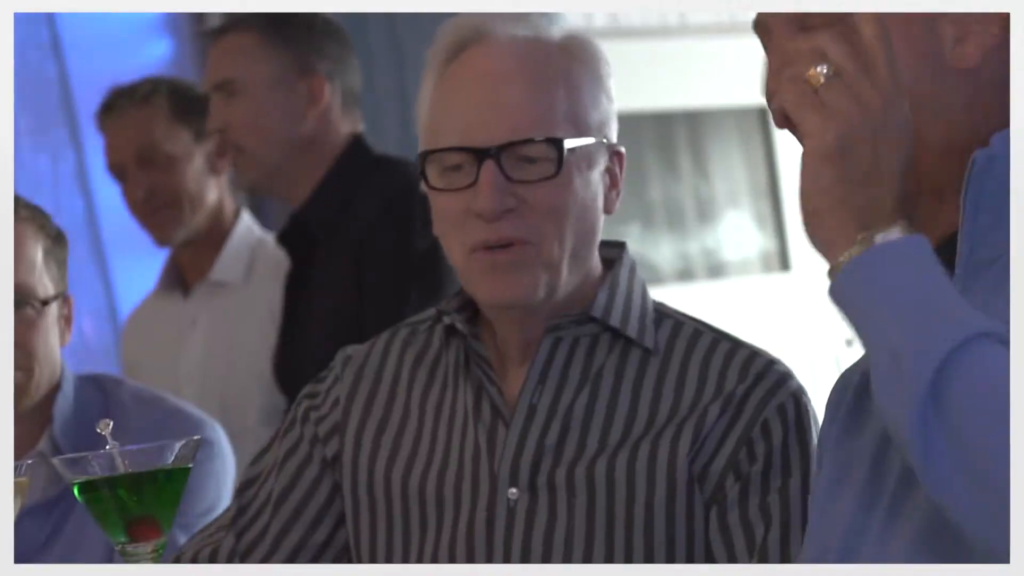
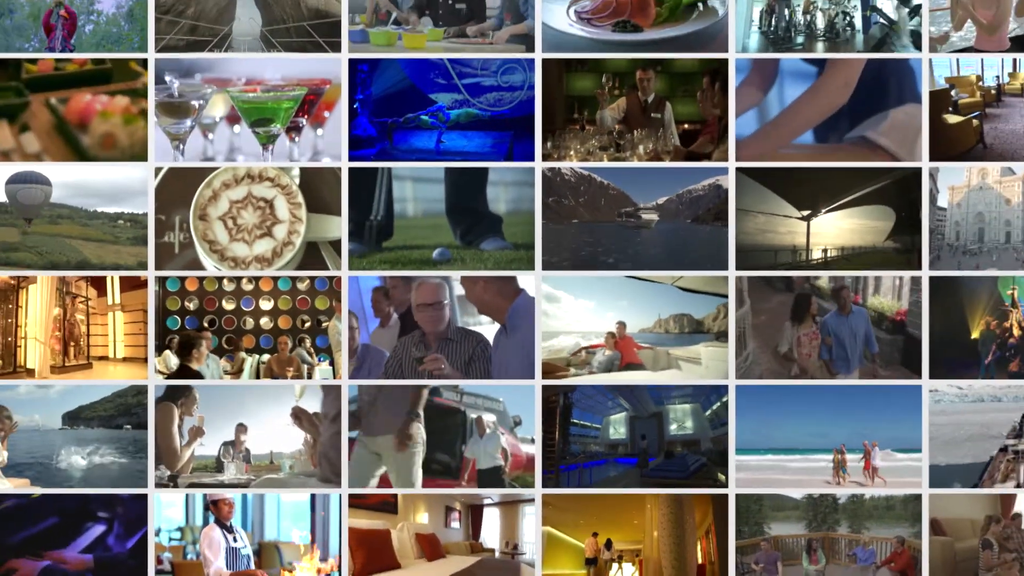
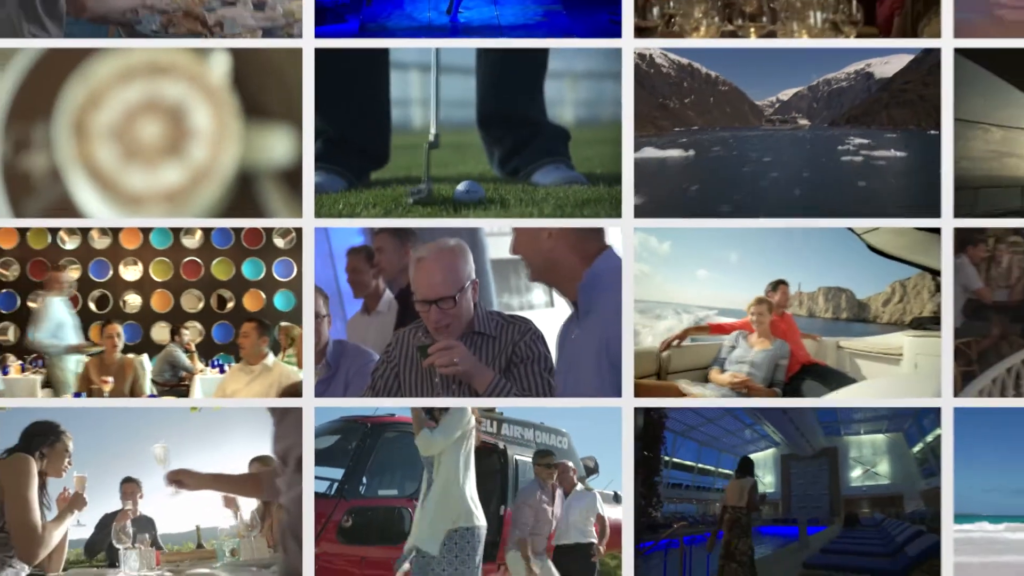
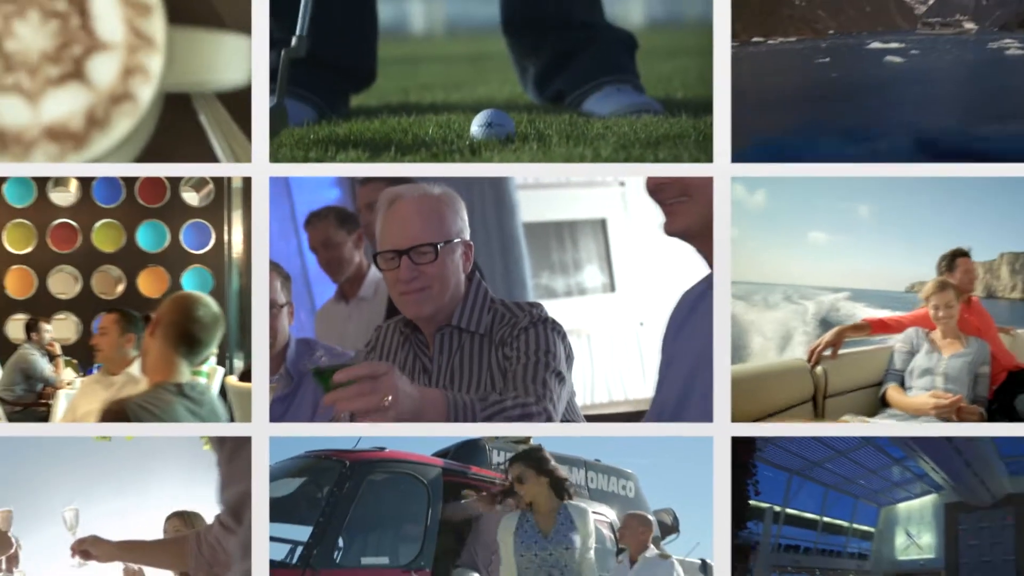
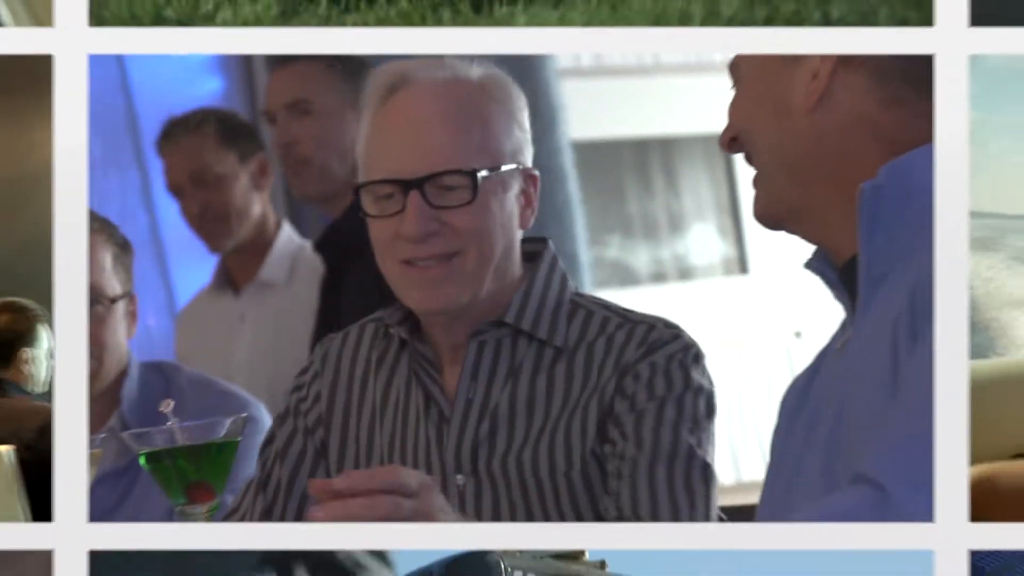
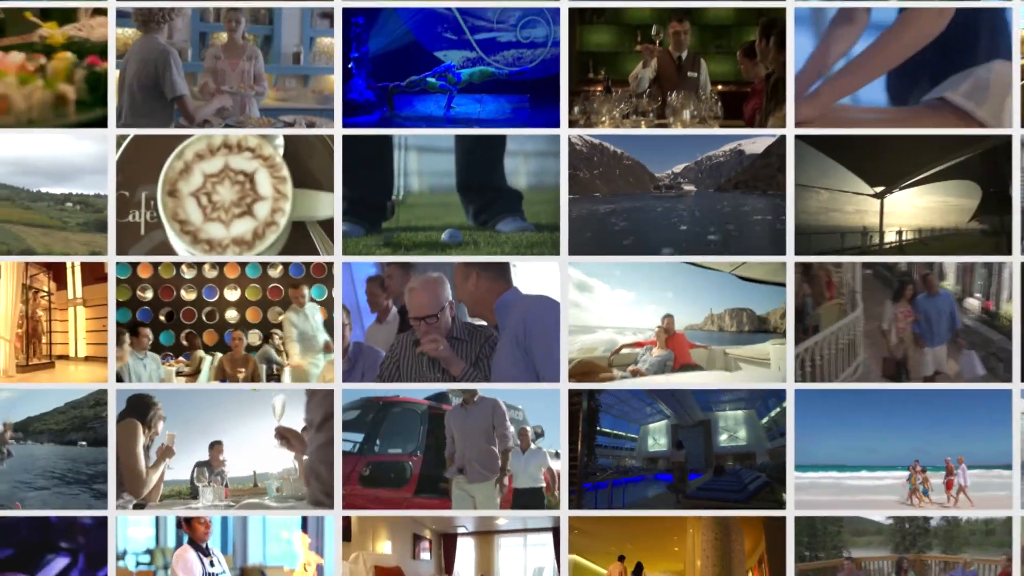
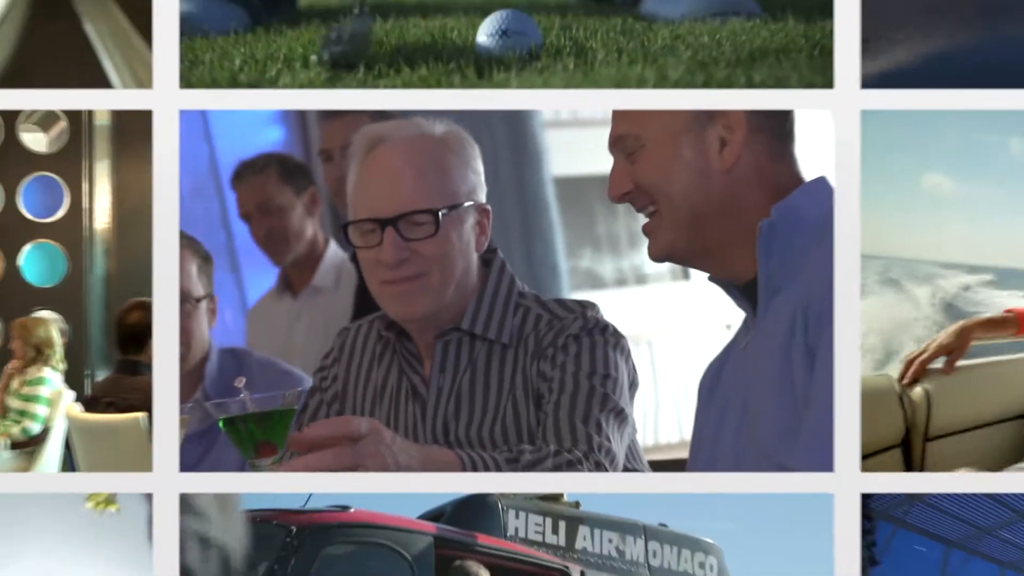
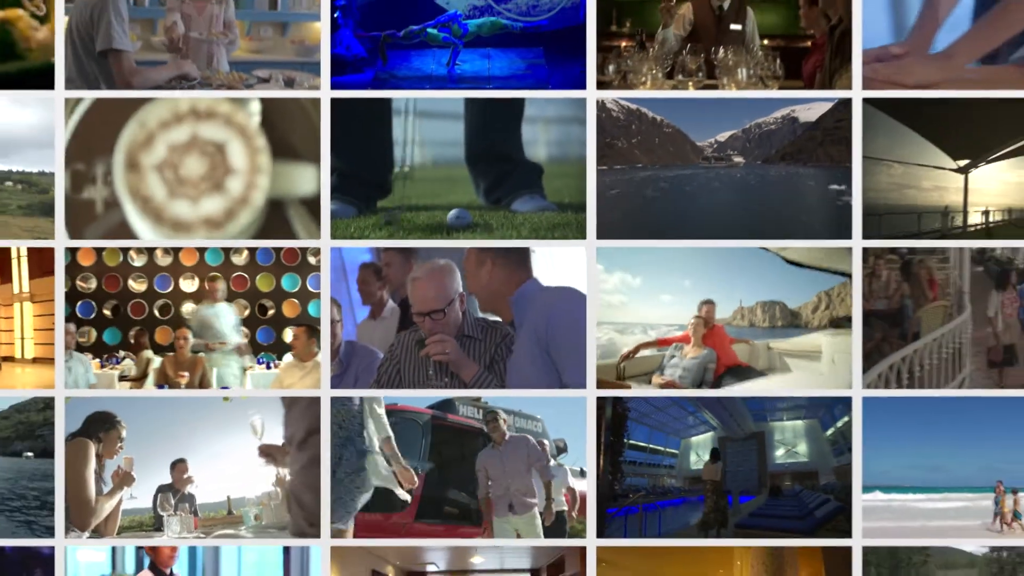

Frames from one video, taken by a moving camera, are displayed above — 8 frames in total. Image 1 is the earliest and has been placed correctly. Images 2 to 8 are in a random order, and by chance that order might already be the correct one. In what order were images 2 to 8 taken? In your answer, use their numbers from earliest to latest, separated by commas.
5, 7, 4, 3, 8, 6, 2
